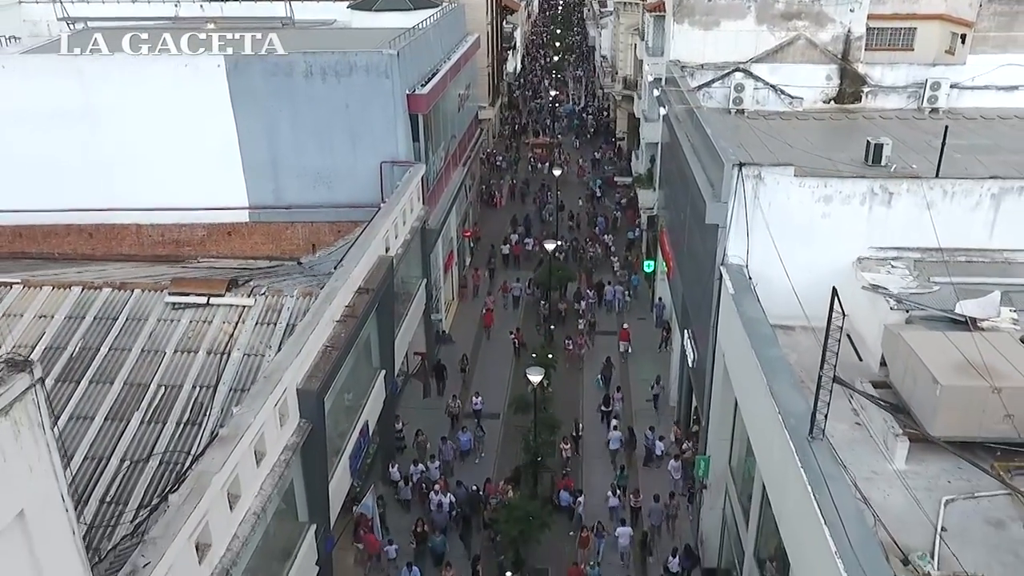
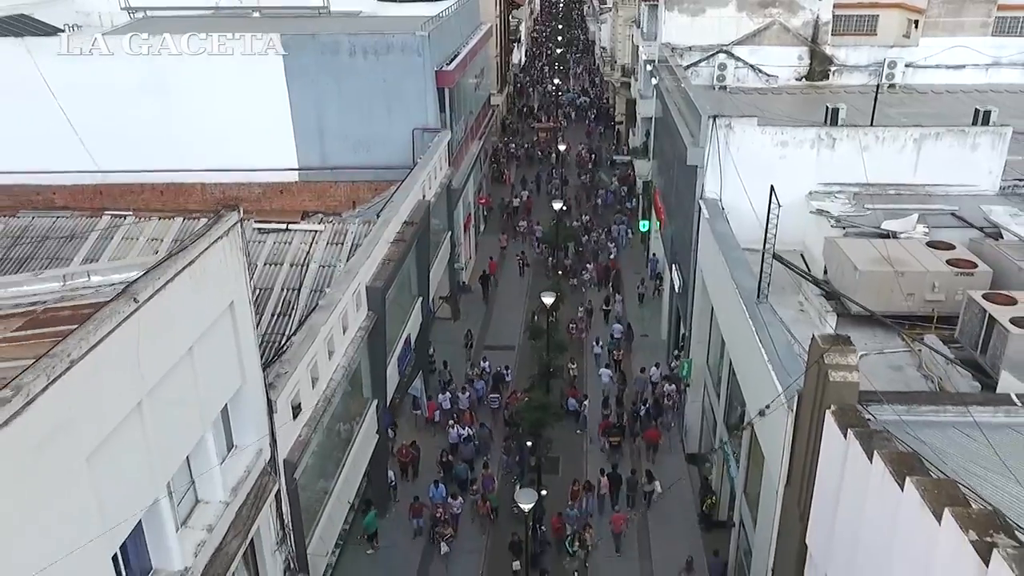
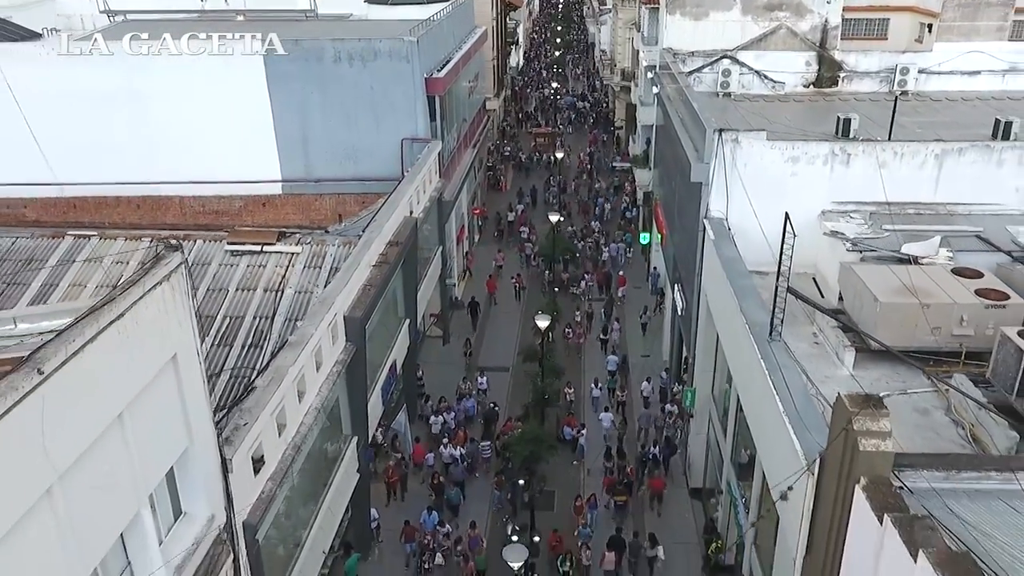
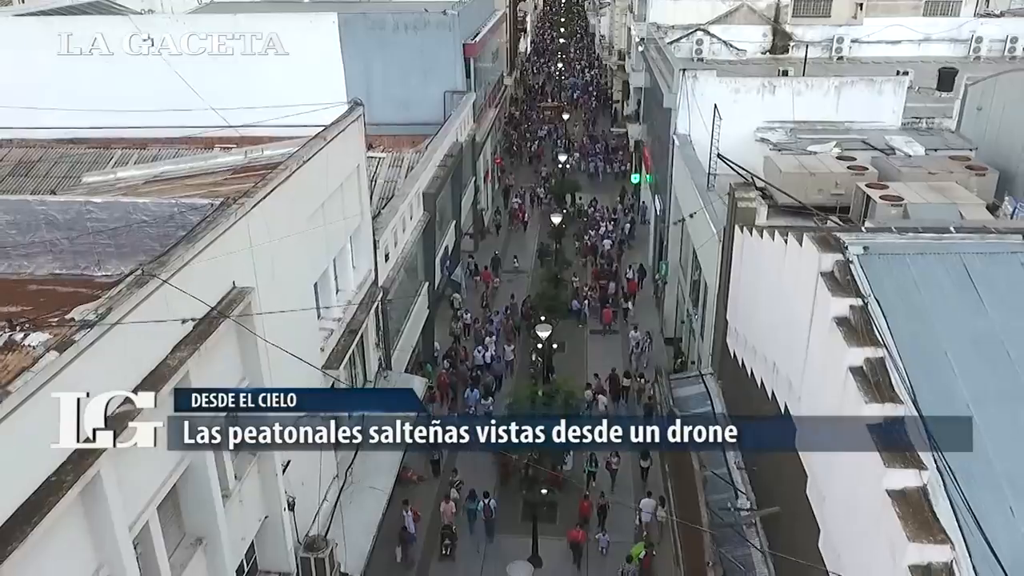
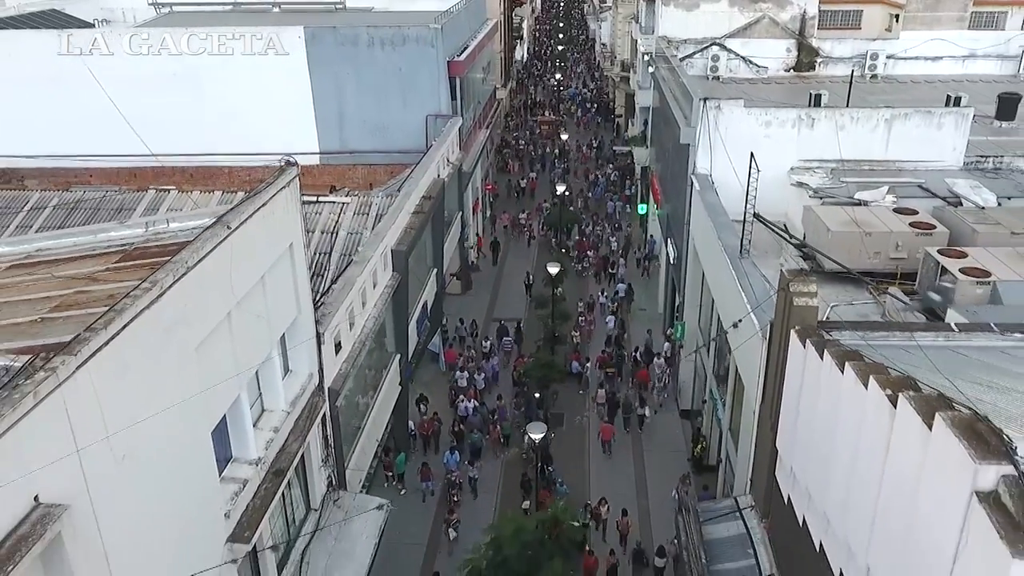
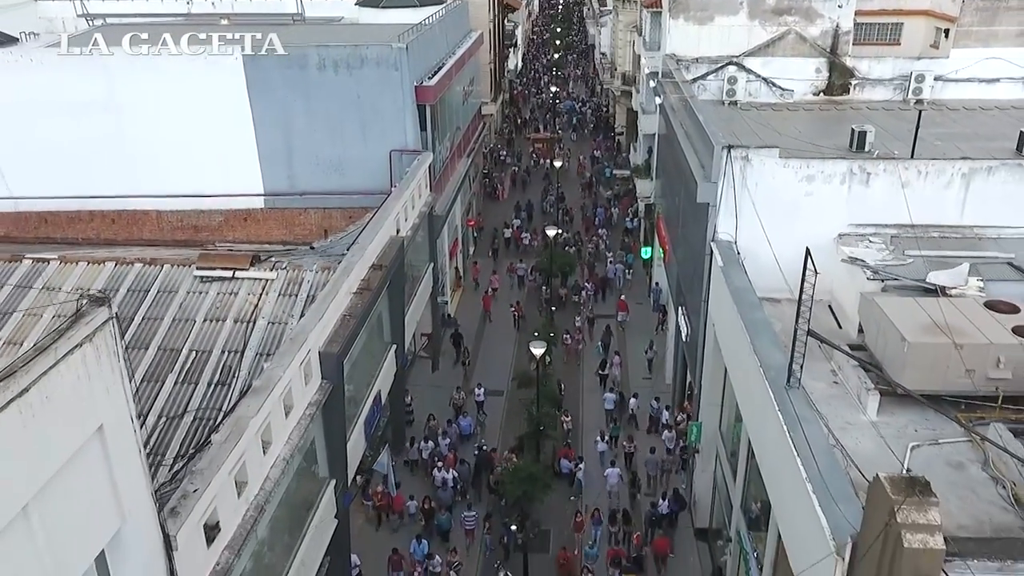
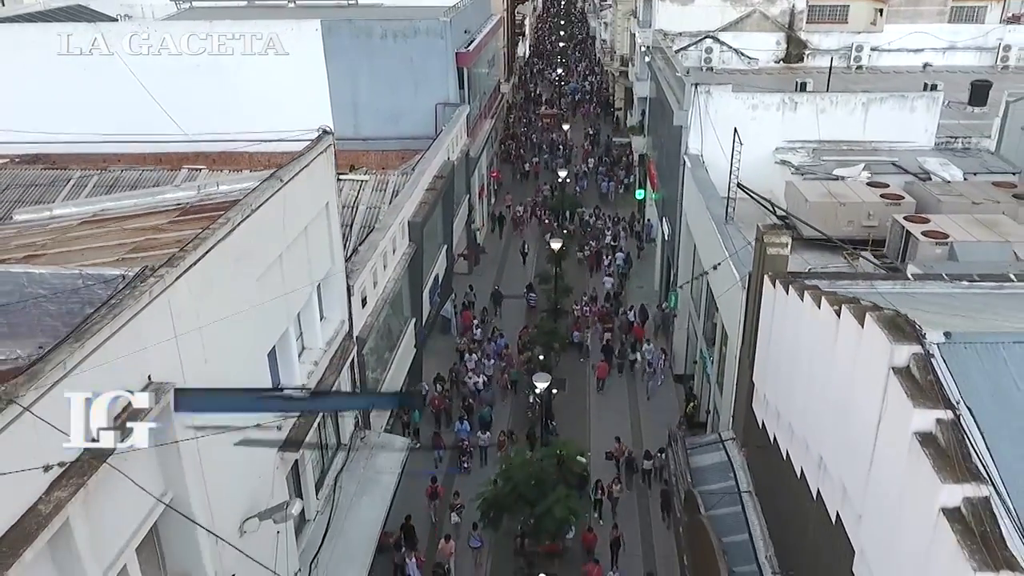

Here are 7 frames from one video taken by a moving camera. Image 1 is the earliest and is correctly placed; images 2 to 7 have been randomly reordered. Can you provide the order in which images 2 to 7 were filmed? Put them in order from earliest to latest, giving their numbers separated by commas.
6, 3, 2, 5, 7, 4
